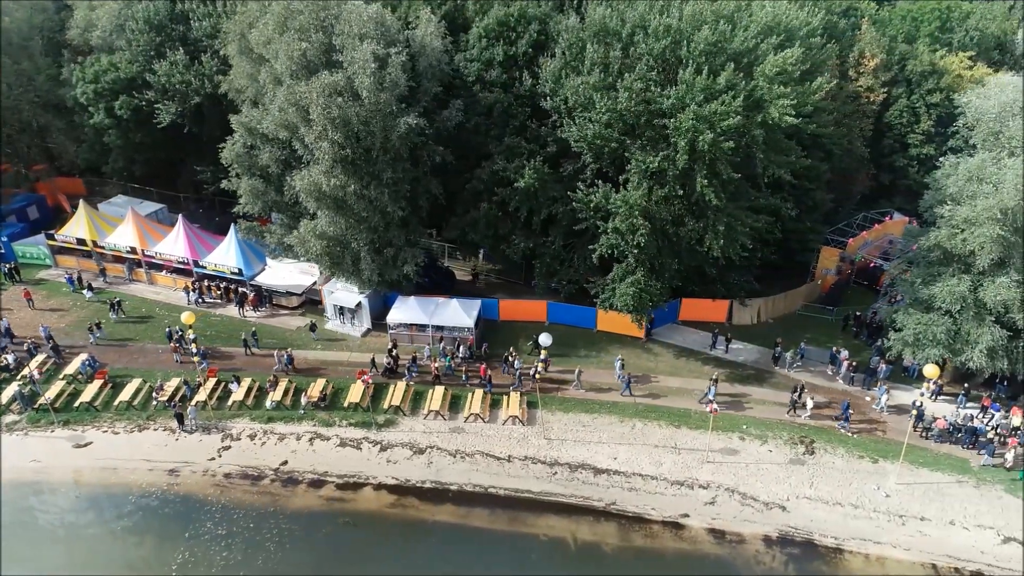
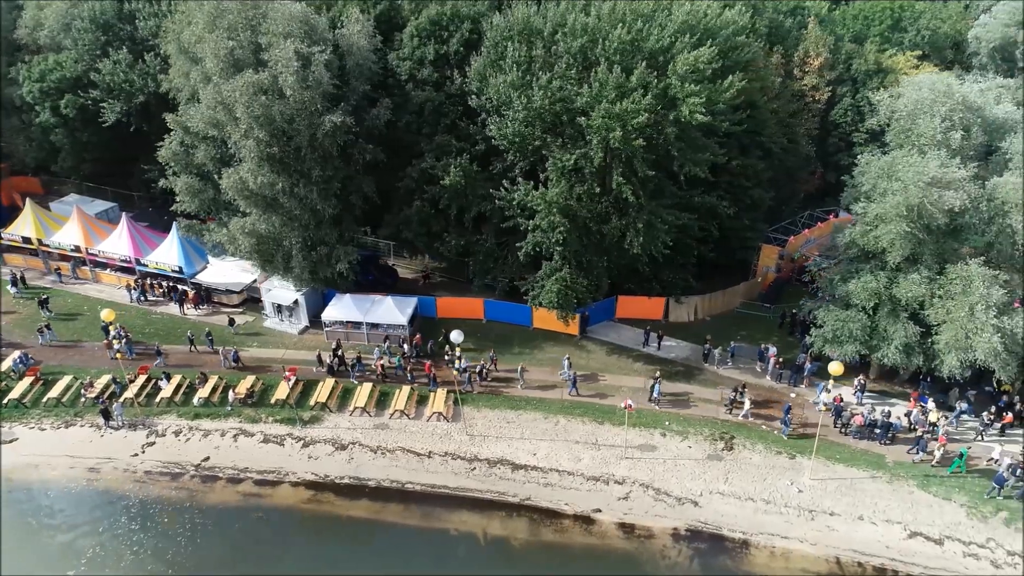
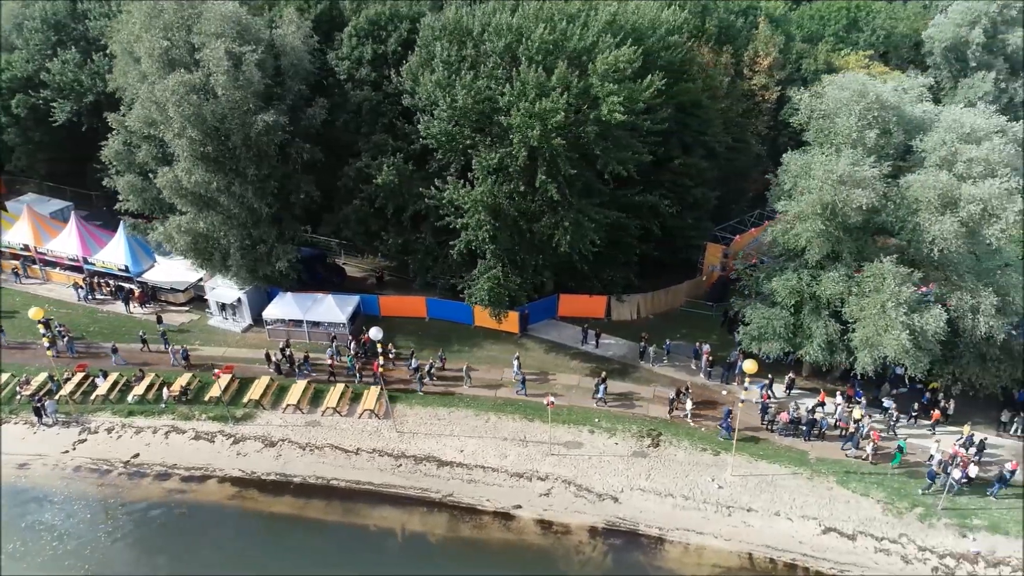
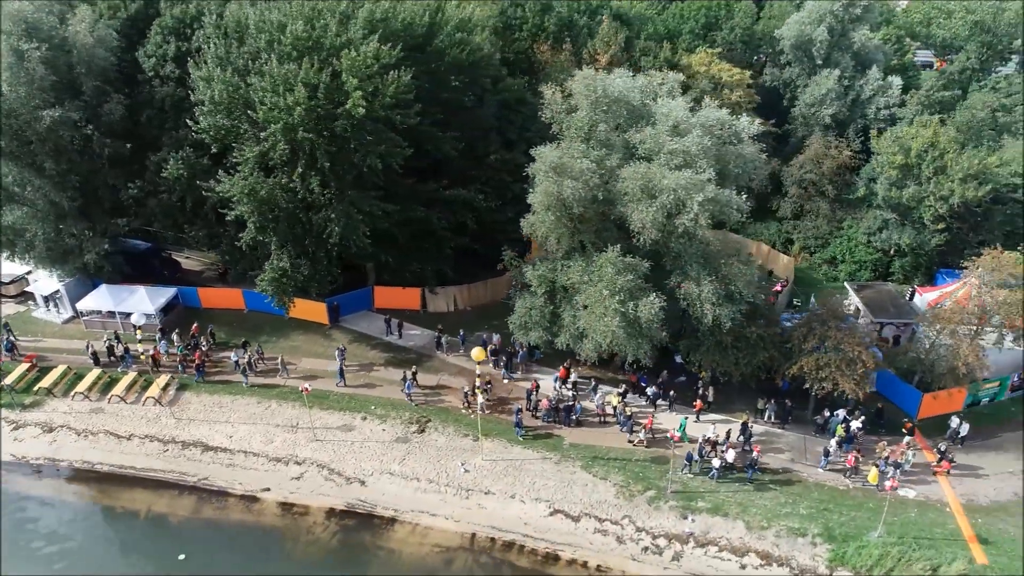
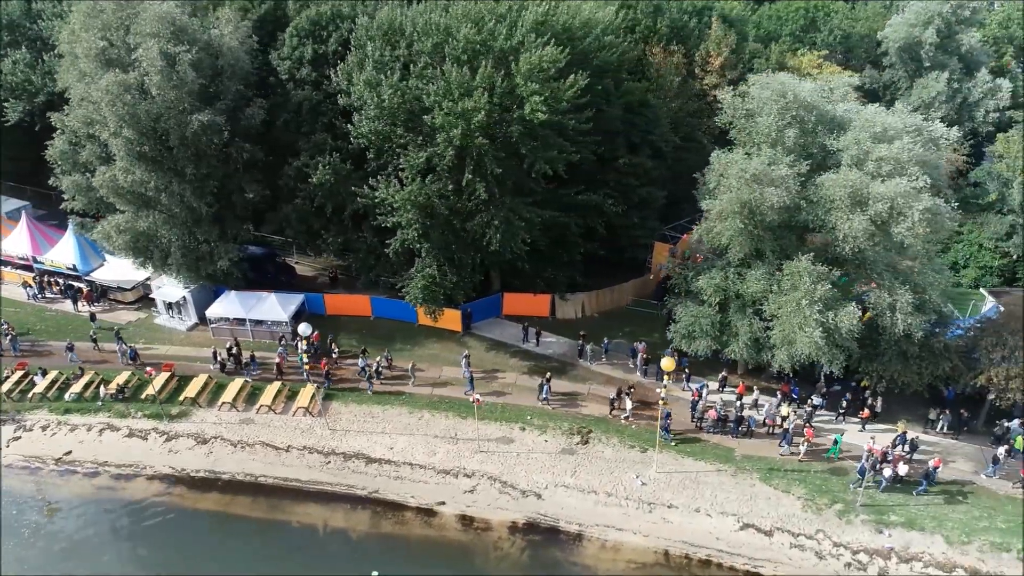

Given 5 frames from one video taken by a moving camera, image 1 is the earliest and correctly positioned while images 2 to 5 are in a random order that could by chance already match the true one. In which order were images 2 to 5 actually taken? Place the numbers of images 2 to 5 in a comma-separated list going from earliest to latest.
2, 3, 5, 4
